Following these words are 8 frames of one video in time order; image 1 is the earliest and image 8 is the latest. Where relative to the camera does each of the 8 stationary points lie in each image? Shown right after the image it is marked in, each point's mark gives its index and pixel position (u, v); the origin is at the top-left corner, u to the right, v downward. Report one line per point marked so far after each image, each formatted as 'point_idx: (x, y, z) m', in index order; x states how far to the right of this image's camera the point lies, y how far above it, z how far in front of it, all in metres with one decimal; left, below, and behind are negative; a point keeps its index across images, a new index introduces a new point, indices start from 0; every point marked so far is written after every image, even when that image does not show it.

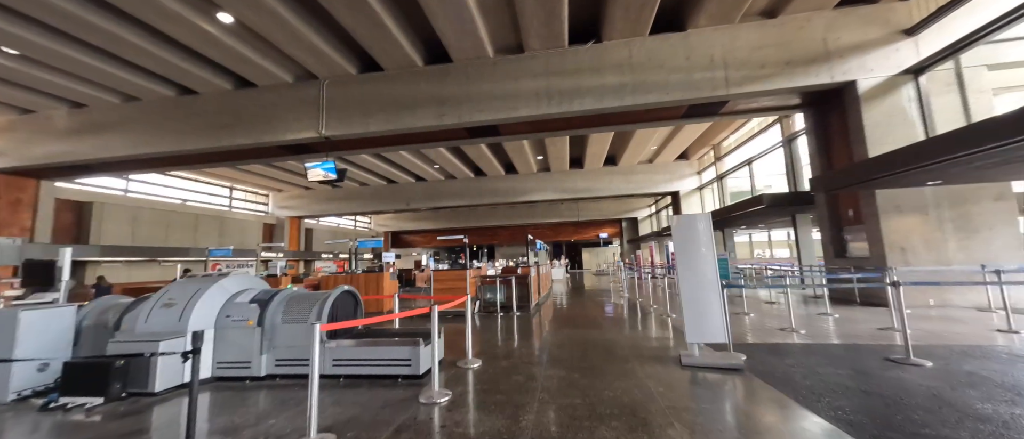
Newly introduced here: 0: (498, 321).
0: (-0.2, -1.8, +5.7) m
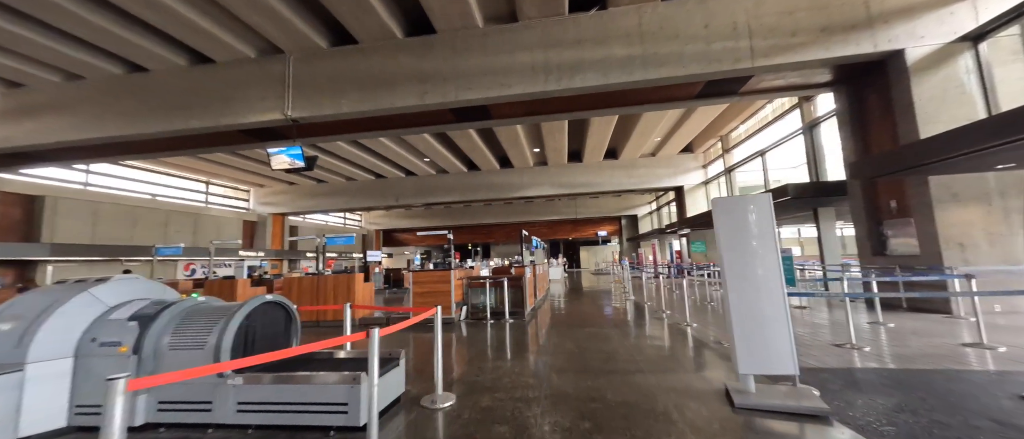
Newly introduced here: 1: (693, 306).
0: (-0.3, -1.6, +4.9) m
1: (+4.5, -2.1, +8.2) m
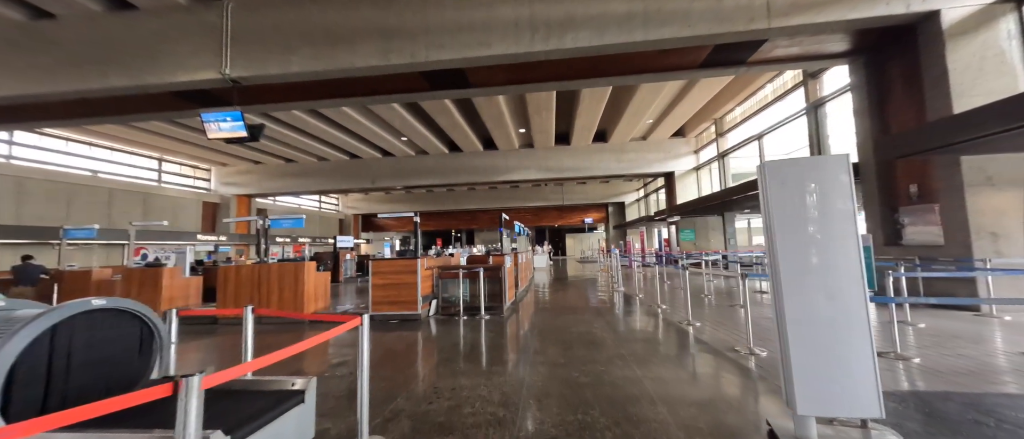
0: (-0.6, -1.4, +4.2) m
1: (+4.0, -1.8, +7.7) m
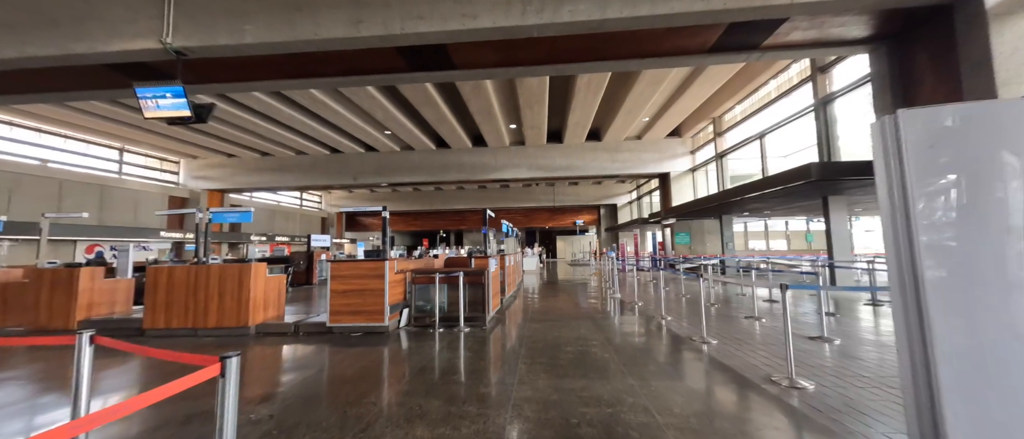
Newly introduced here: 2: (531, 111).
0: (-0.8, -1.3, +3.6) m
1: (+3.7, -1.8, +7.2) m
2: (+0.5, +3.1, +9.6) m
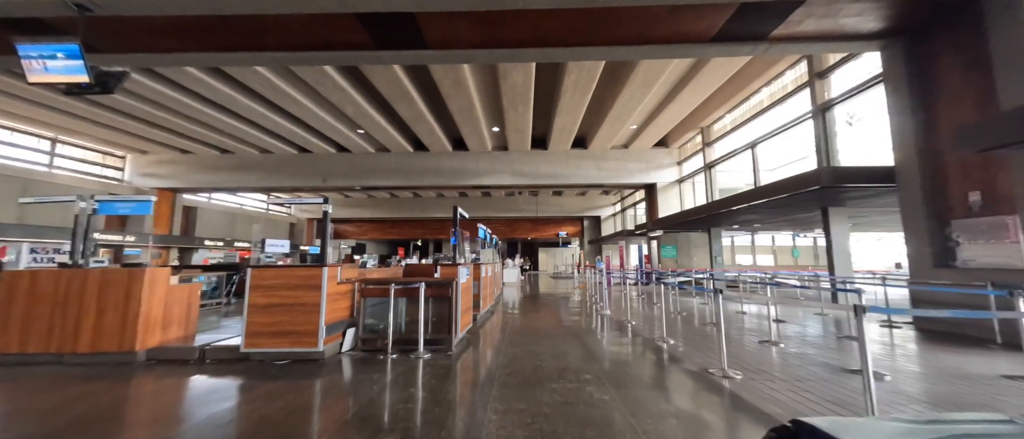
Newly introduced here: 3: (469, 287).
0: (-1.1, -1.3, +2.8) m
1: (+3.3, -2.0, +6.6) m
2: (+0.1, +2.9, +9.0) m
3: (-0.5, -0.9, +4.1) m
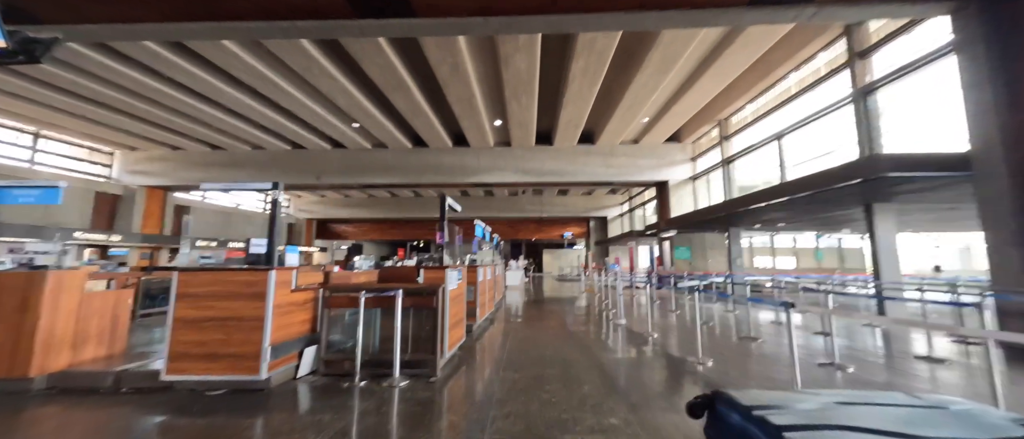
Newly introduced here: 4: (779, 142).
0: (-1.1, -1.3, +2.2) m
1: (+3.3, -2.0, +5.9) m
2: (+0.2, +3.0, +8.4) m
3: (-0.5, -0.8, +3.5) m
4: (+6.3, +1.8, +7.8) m
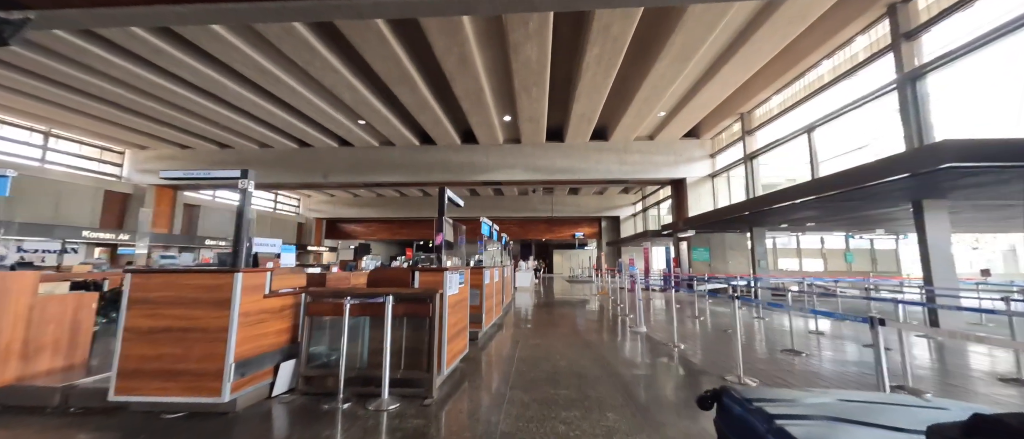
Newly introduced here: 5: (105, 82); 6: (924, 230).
0: (-1.0, -1.2, +1.8) m
1: (+3.5, -2.0, +5.5) m
2: (+0.4, +3.0, +8.0) m
3: (-0.4, -0.8, +3.1) m
4: (+6.5, +1.8, +7.3) m
5: (-9.2, +3.1, +7.5) m
6: (+6.1, -0.1, +4.9) m
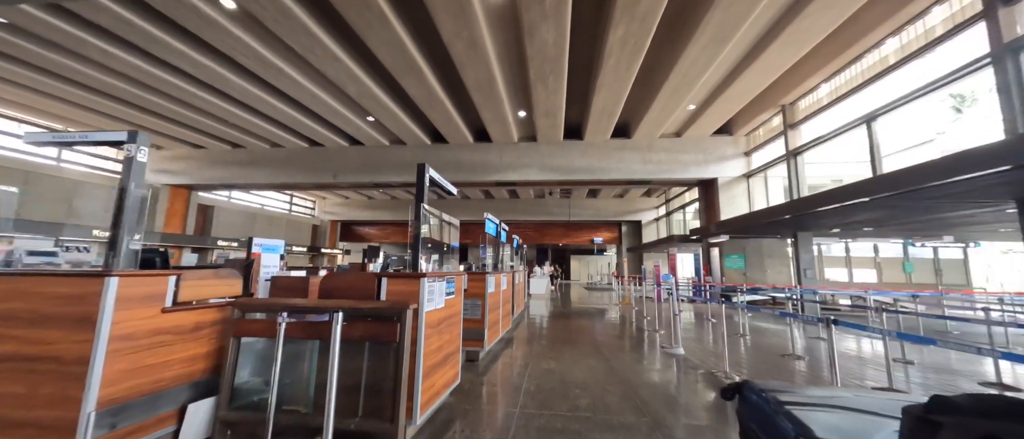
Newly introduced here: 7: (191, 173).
0: (-1.0, -1.1, +1.2) m
1: (+3.6, -2.0, +4.6) m
2: (+0.7, +3.0, +7.4) m
3: (-0.4, -0.7, +2.5) m
4: (+6.8, +1.8, +6.3) m
5: (-8.9, +3.2, +7.3) m
6: (+6.2, -0.2, +4.0) m
7: (-11.4, +1.7, +11.8) m
